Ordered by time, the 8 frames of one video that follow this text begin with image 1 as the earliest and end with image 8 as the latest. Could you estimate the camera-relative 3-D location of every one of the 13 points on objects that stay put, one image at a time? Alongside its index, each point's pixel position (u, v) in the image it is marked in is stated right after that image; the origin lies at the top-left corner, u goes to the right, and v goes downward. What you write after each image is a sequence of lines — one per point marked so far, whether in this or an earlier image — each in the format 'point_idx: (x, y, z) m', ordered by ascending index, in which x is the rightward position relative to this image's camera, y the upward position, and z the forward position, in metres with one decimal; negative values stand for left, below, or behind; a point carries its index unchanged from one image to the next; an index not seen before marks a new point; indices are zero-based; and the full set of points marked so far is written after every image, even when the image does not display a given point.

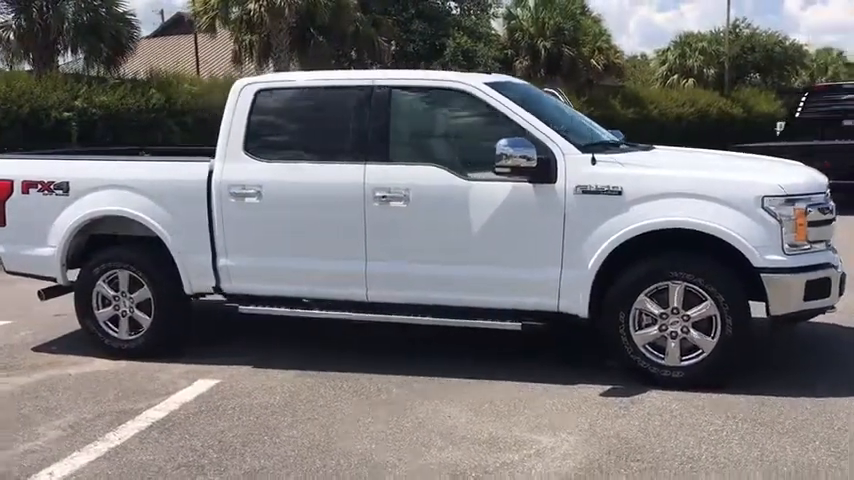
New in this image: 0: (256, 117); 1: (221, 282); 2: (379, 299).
0: (-1.3, +0.9, +6.4) m
1: (-1.6, -0.3, +6.5) m
2: (-0.3, -0.4, +6.1) m
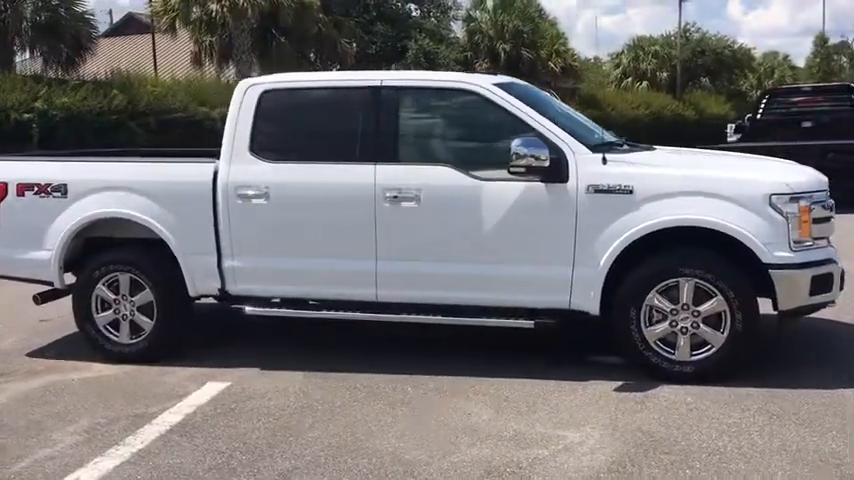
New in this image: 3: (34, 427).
0: (-1.3, +0.9, +6.4) m
1: (-1.6, -0.3, +6.4) m
2: (-0.3, -0.4, +6.2) m
3: (-2.5, -1.2, +5.2) m
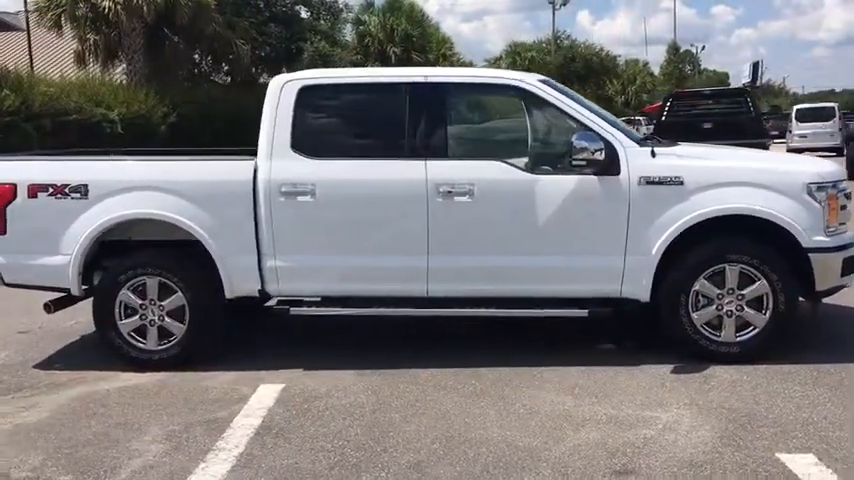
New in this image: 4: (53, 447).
0: (-0.9, +1.0, +6.3) m
1: (-1.2, -0.3, +6.3) m
2: (+0.1, -0.4, +6.2) m
3: (-1.9, -1.2, +4.9) m
4: (-2.2, -1.2, +4.8) m
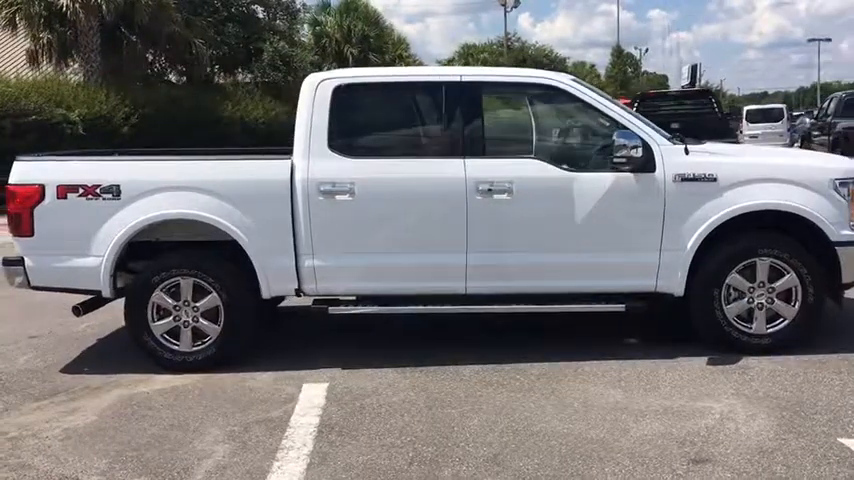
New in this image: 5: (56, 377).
0: (-0.7, +1.0, +6.3) m
1: (-0.9, -0.3, +6.3) m
2: (+0.4, -0.4, +6.2) m
3: (-1.5, -1.2, +4.9) m
4: (-1.8, -1.2, +4.8) m
5: (-2.9, -1.1, +6.3) m
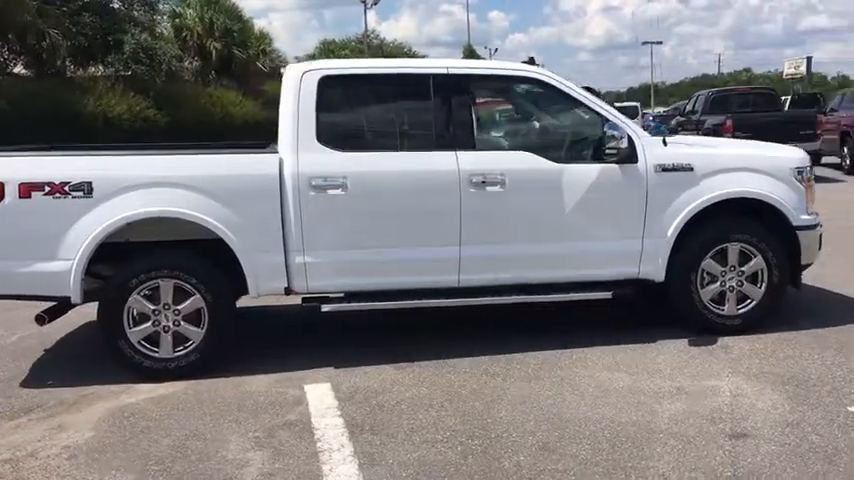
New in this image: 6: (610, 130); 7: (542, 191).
0: (-0.8, +1.0, +6.1) m
1: (-1.0, -0.3, +6.0) m
2: (+0.3, -0.3, +6.3) m
3: (-1.3, -1.2, +4.6) m
4: (-1.5, -1.2, +4.4) m
5: (-2.9, -1.1, +5.8) m
6: (+1.4, +0.8, +6.3) m
7: (+0.9, +0.4, +6.2) m
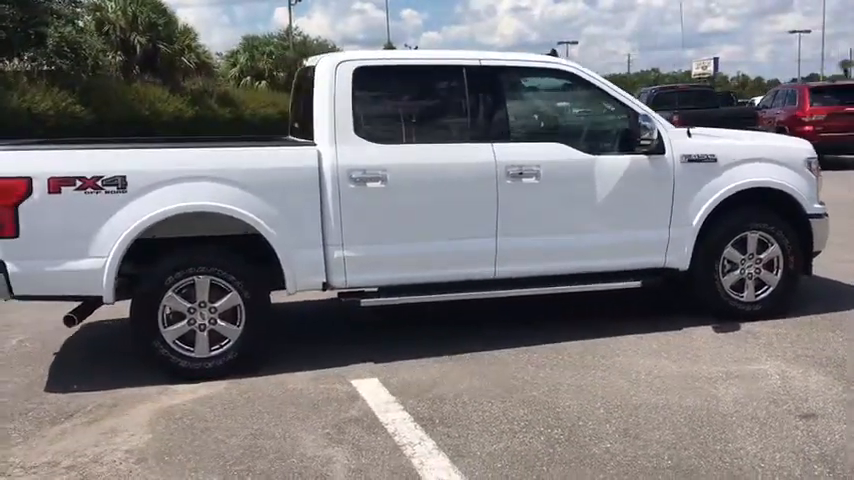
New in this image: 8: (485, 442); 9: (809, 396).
0: (-0.5, +1.0, +6.0) m
1: (-0.7, -0.3, +5.9) m
2: (+0.6, -0.3, +6.3) m
3: (-0.9, -1.1, +4.5) m
4: (-1.1, -1.2, +4.3) m
5: (-2.5, -1.1, +5.5) m
6: (+1.6, +0.9, +6.4) m
7: (+1.1, +0.4, +6.2) m
8: (+0.3, -1.1, +4.4) m
9: (+2.3, -0.9, +4.9) m
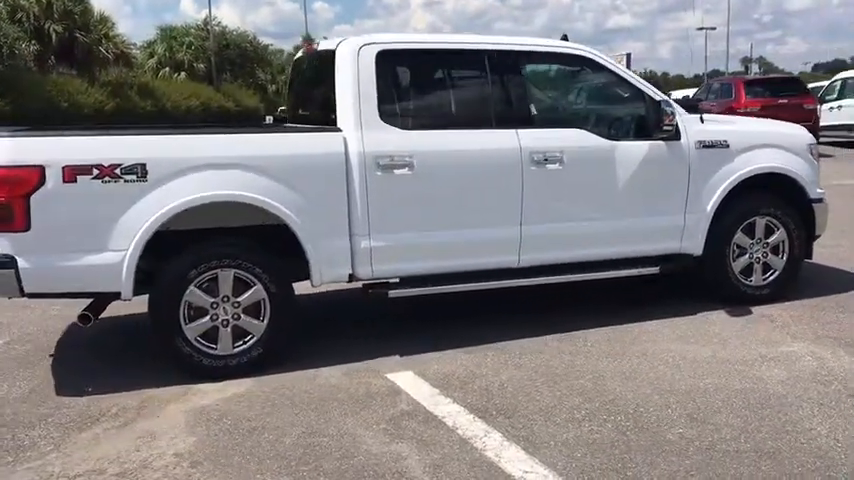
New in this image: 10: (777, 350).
0: (-0.3, +1.1, +5.8) m
1: (-0.5, -0.2, +5.7) m
2: (+0.8, -0.2, +6.2) m
3: (-0.5, -1.1, +4.3) m
4: (-0.7, -1.1, +4.1) m
5: (-2.3, -1.0, +5.2) m
6: (+1.8, +1.0, +6.5) m
7: (+1.3, +0.5, +6.2) m
8: (+0.7, -1.0, +4.4) m
9: (+2.6, -0.8, +5.0) m
10: (+2.3, -0.7, +5.6) m
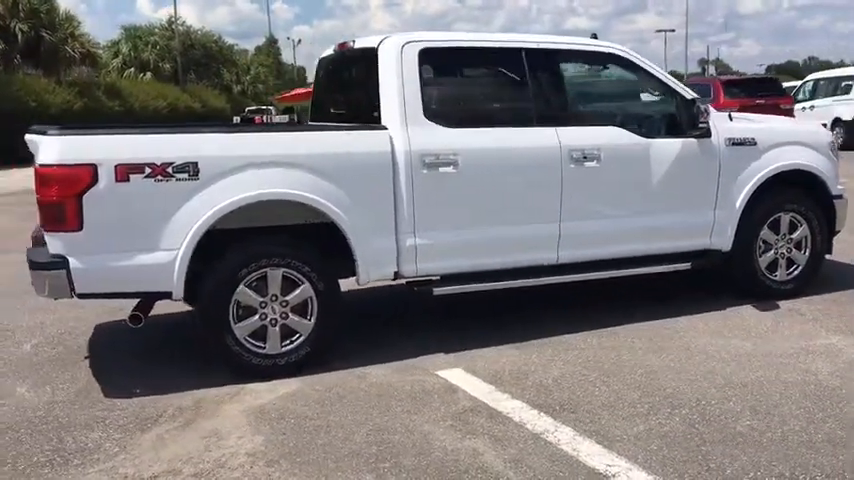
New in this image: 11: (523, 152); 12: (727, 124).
0: (0.0, +1.1, +5.8) m
1: (-0.2, -0.2, +5.7) m
2: (+1.1, -0.1, +6.3) m
3: (-0.1, -1.1, +4.3) m
4: (-0.3, -1.1, +4.1) m
5: (-1.9, -1.0, +5.1) m
6: (+2.0, +1.1, +6.5) m
7: (+1.6, +0.6, +6.3) m
8: (+1.0, -1.0, +4.4) m
9: (+2.9, -0.8, +5.2) m
10: (+2.7, -0.7, +5.7) m
11: (+0.7, +0.6, +5.9) m
12: (+2.4, +0.9, +6.7) m
